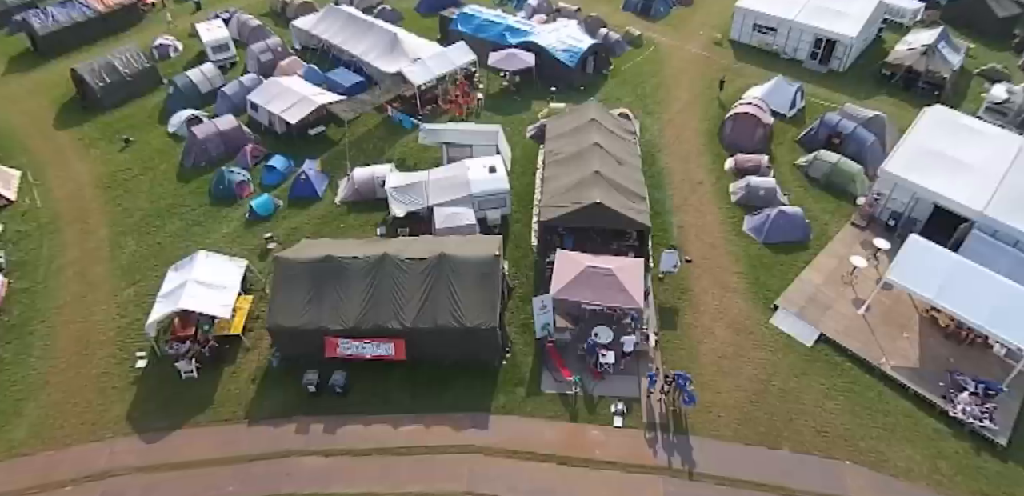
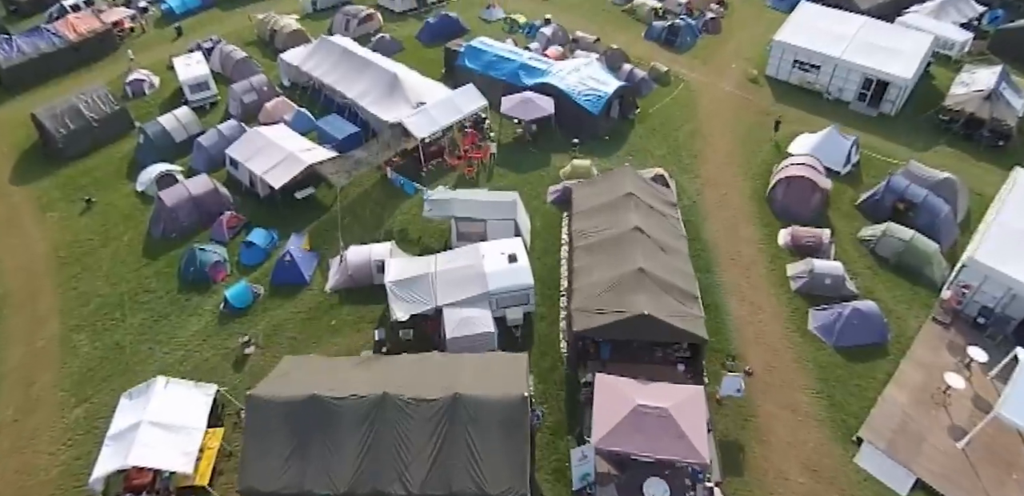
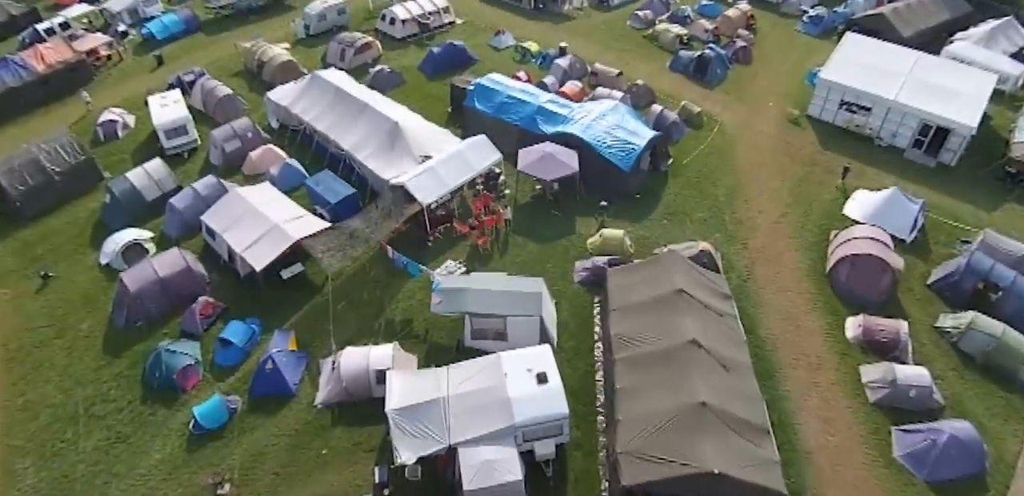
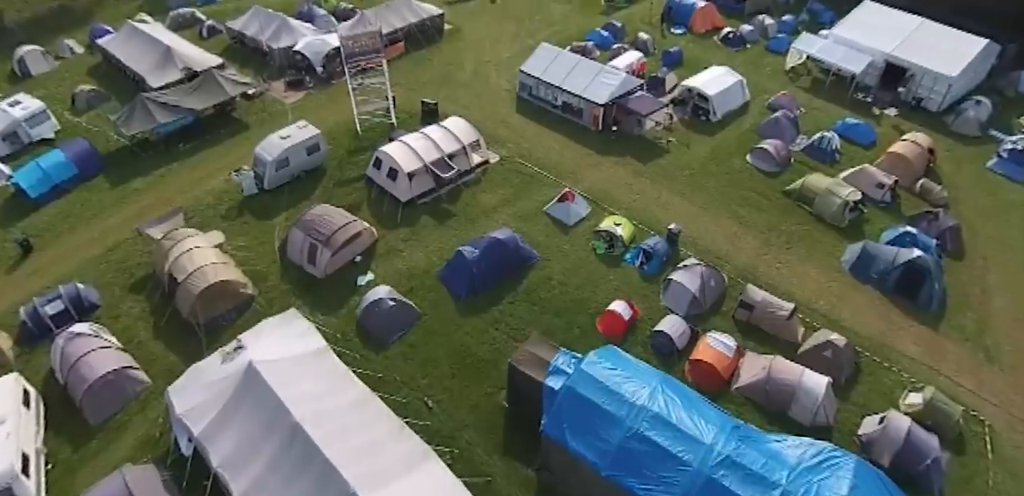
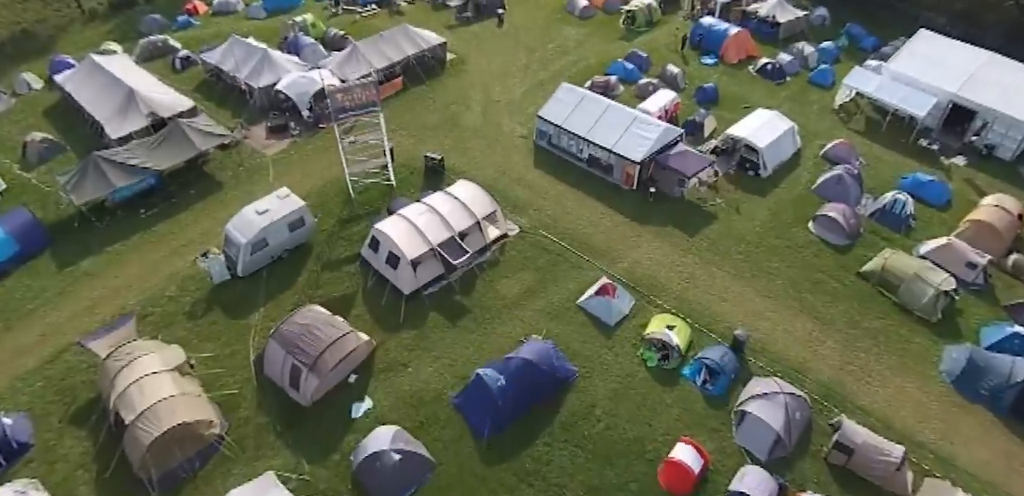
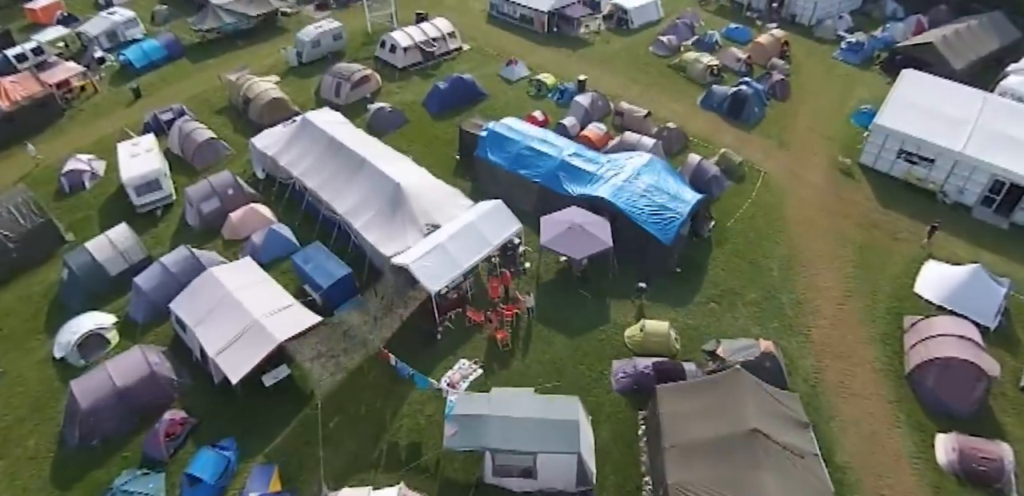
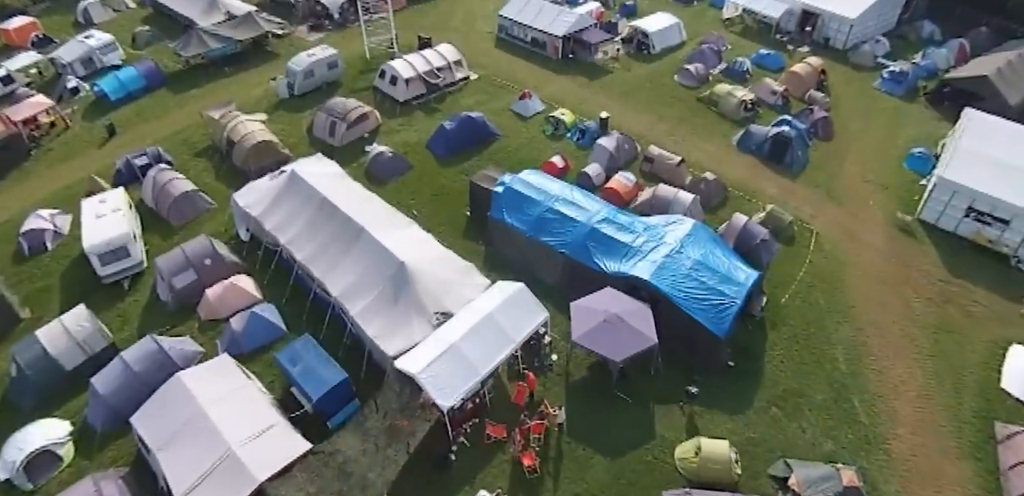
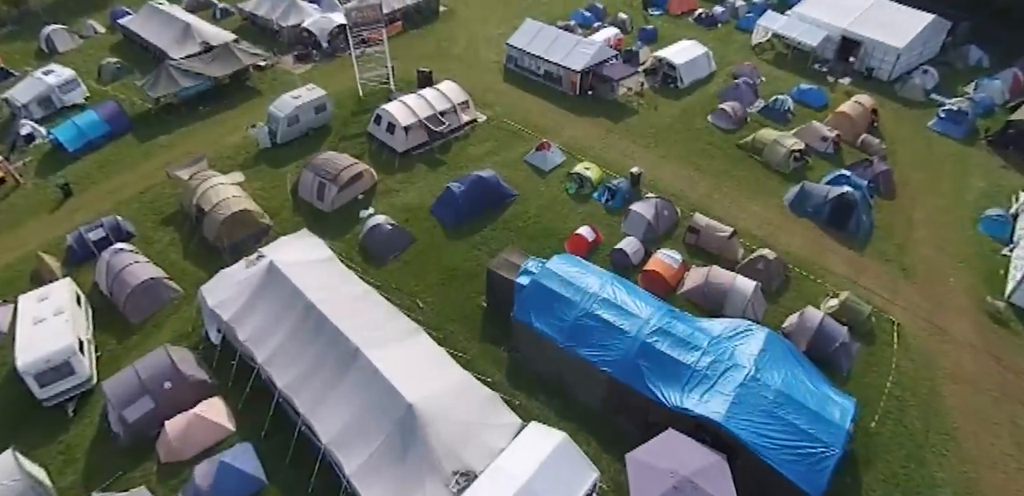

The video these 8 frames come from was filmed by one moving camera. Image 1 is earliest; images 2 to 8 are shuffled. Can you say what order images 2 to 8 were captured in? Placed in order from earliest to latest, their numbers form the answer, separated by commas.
2, 3, 6, 7, 8, 4, 5
